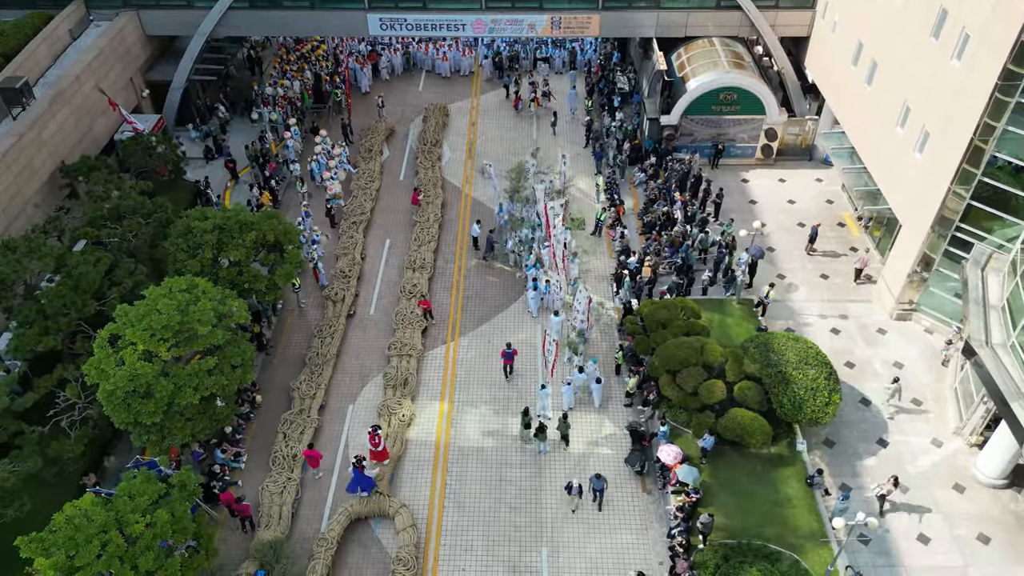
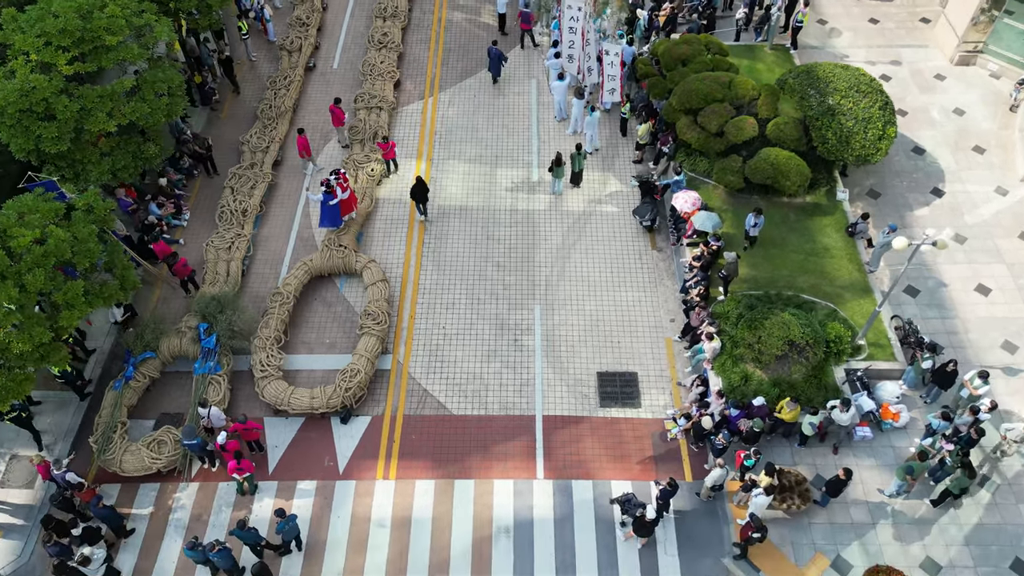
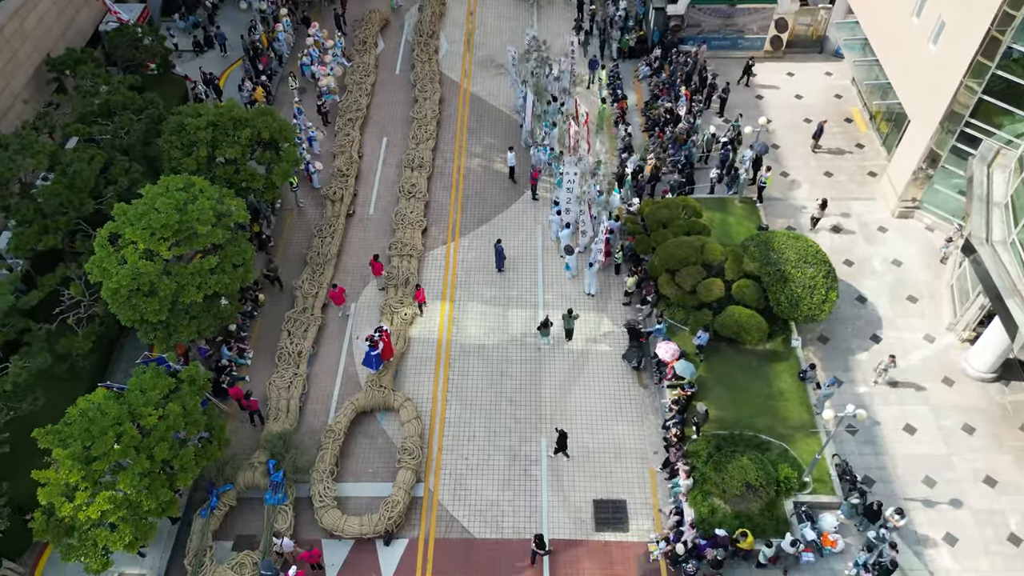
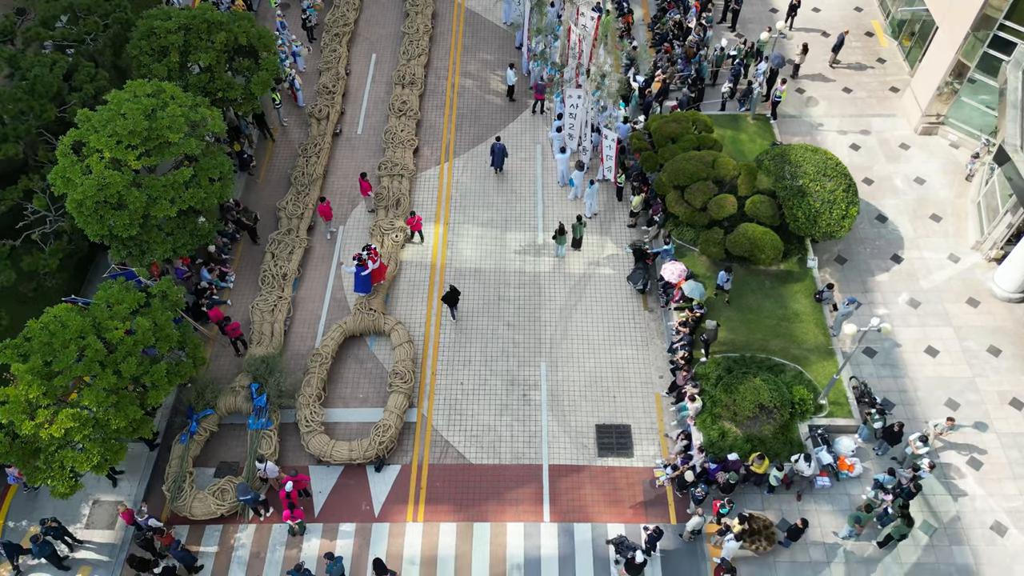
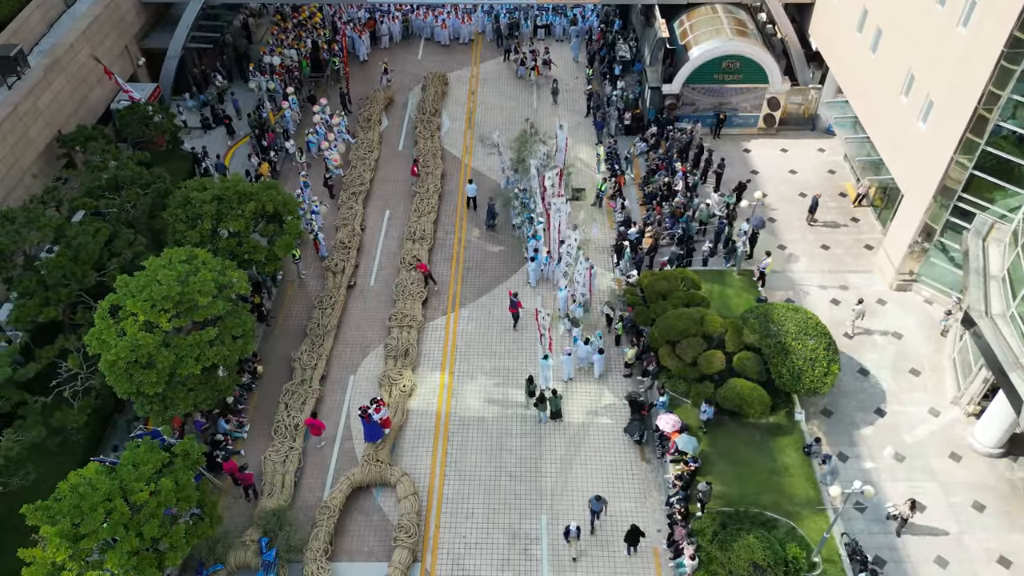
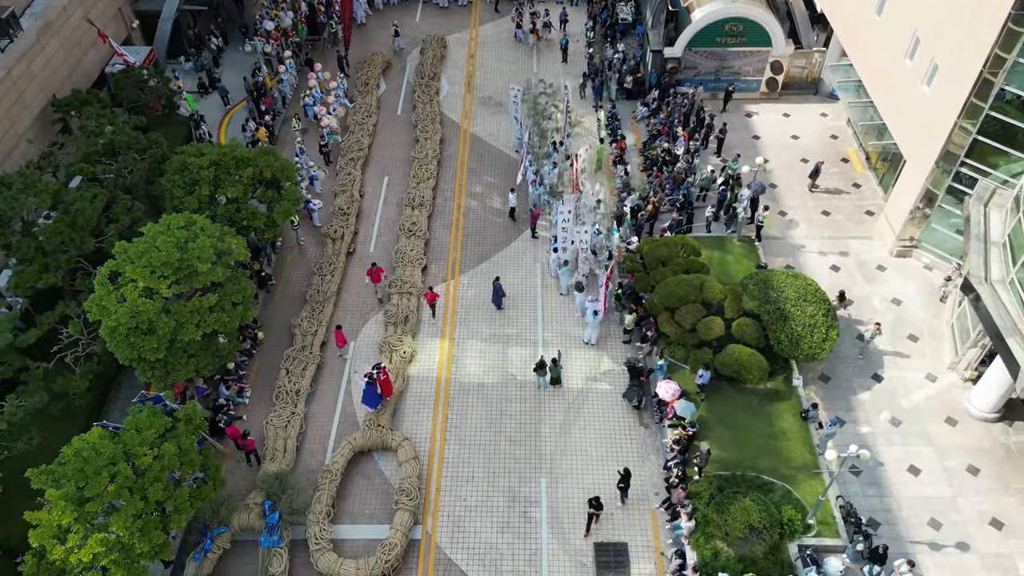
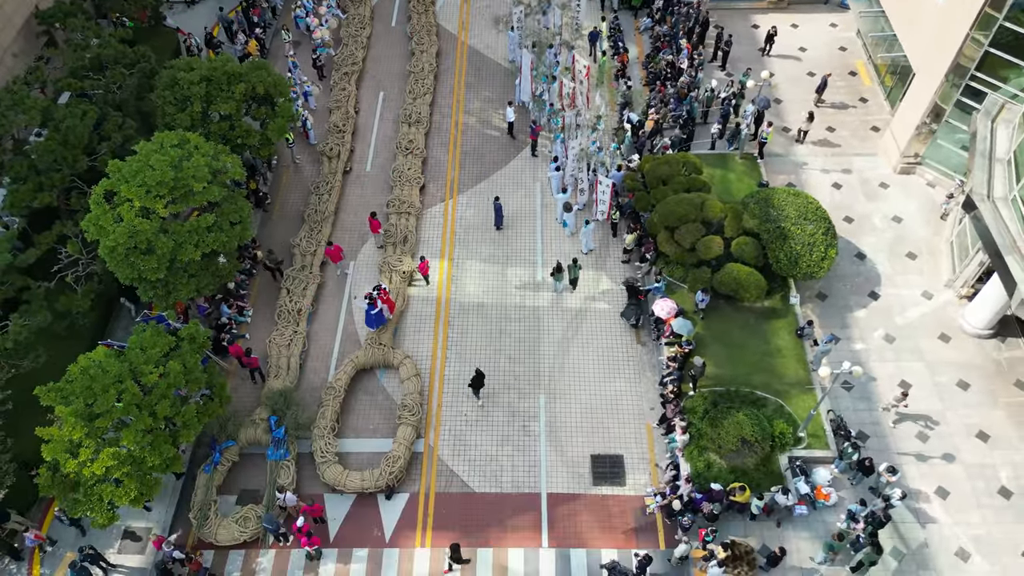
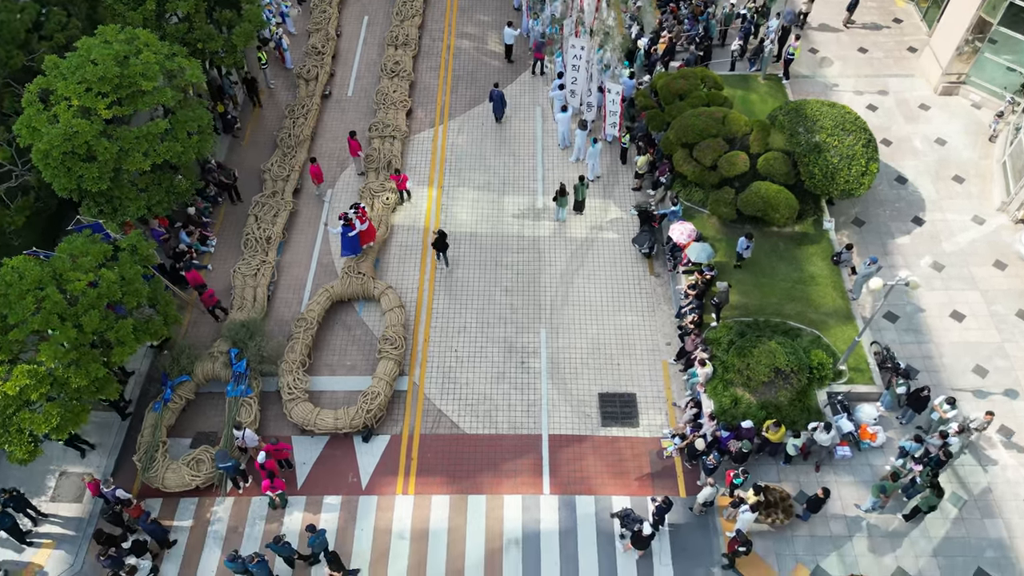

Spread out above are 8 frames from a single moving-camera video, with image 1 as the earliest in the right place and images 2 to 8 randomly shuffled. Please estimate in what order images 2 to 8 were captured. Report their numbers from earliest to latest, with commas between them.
5, 6, 3, 7, 4, 8, 2
